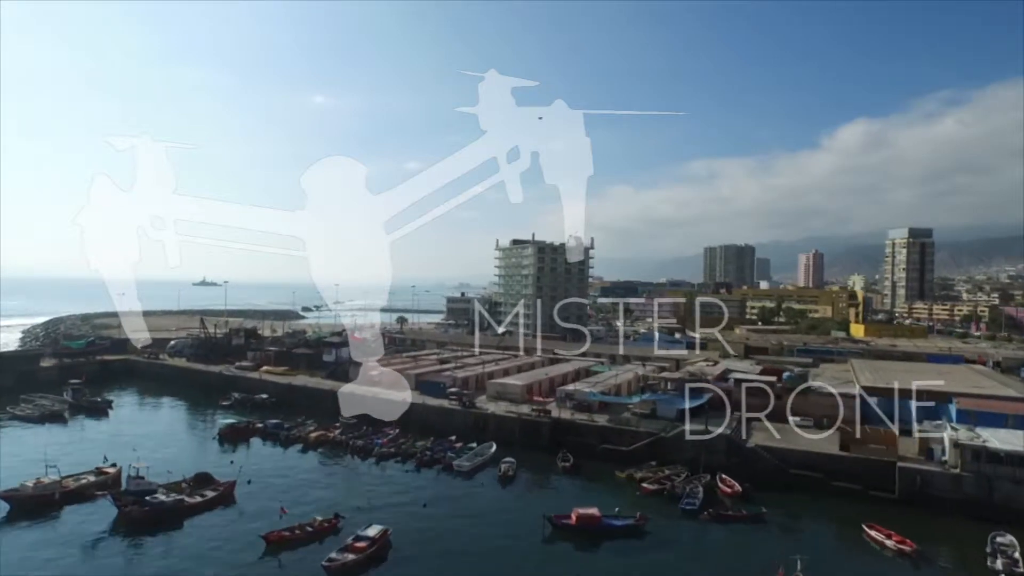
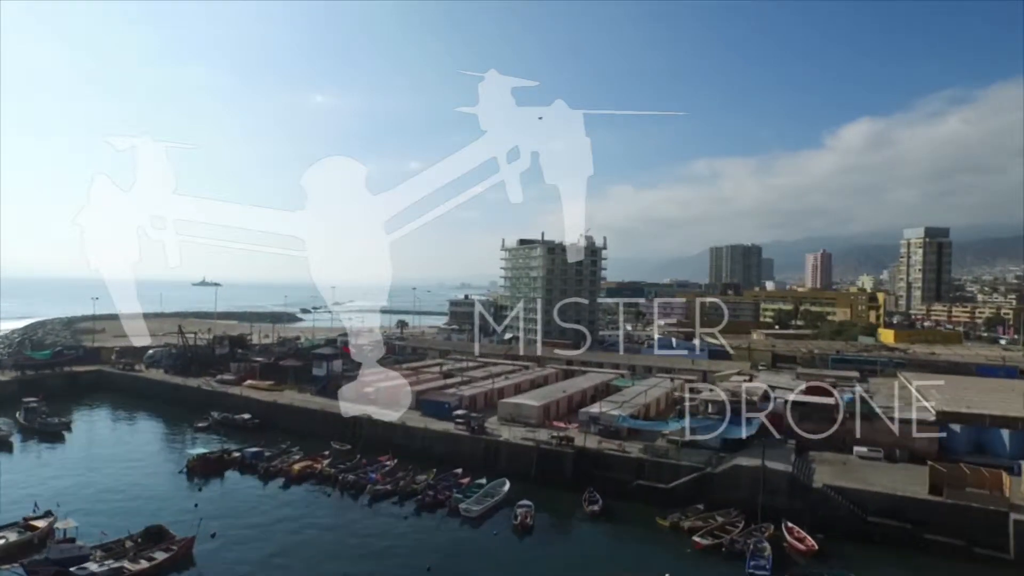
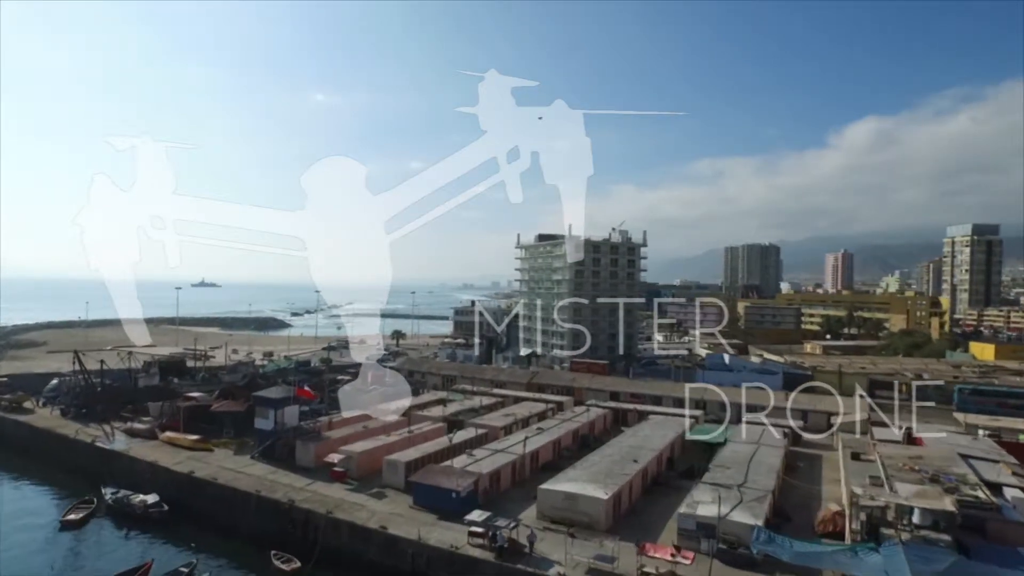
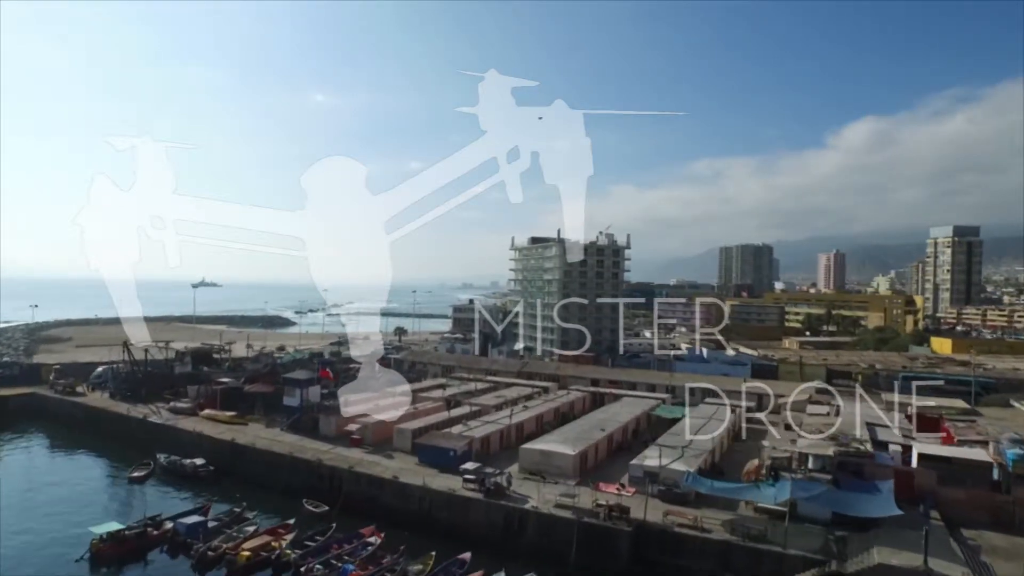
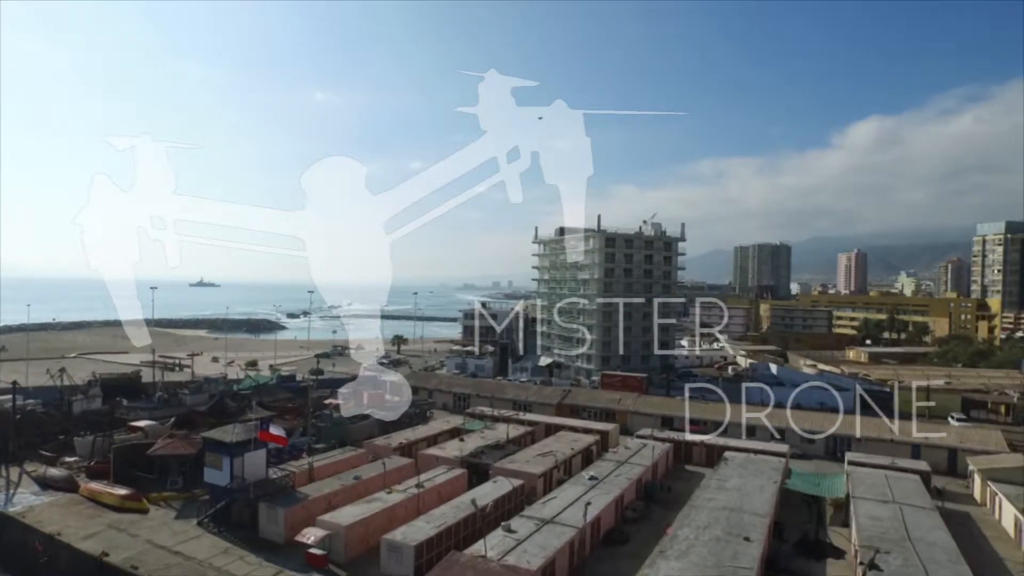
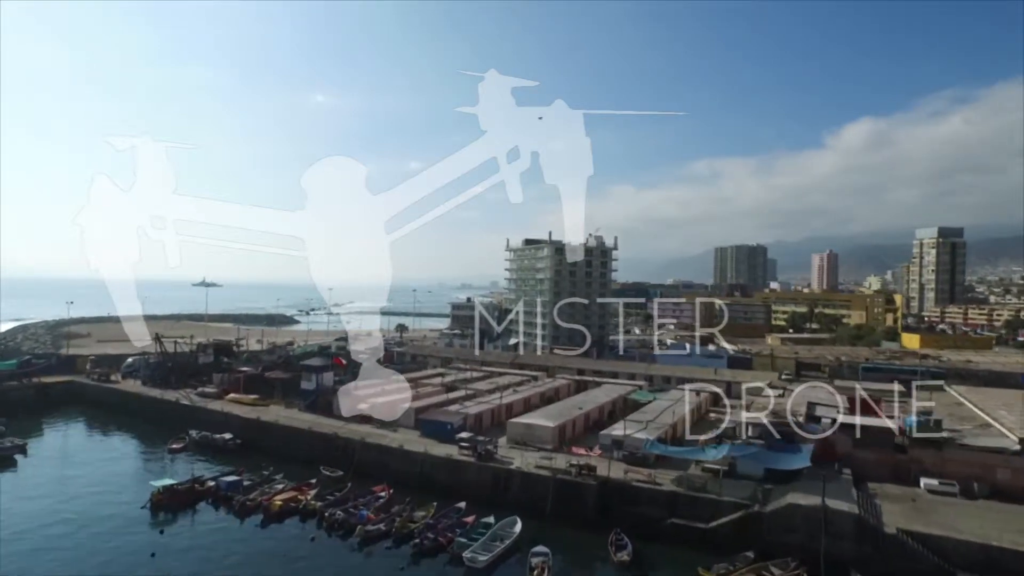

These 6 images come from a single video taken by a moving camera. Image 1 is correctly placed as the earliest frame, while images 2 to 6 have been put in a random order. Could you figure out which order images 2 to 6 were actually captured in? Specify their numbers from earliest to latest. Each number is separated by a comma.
2, 6, 4, 3, 5
